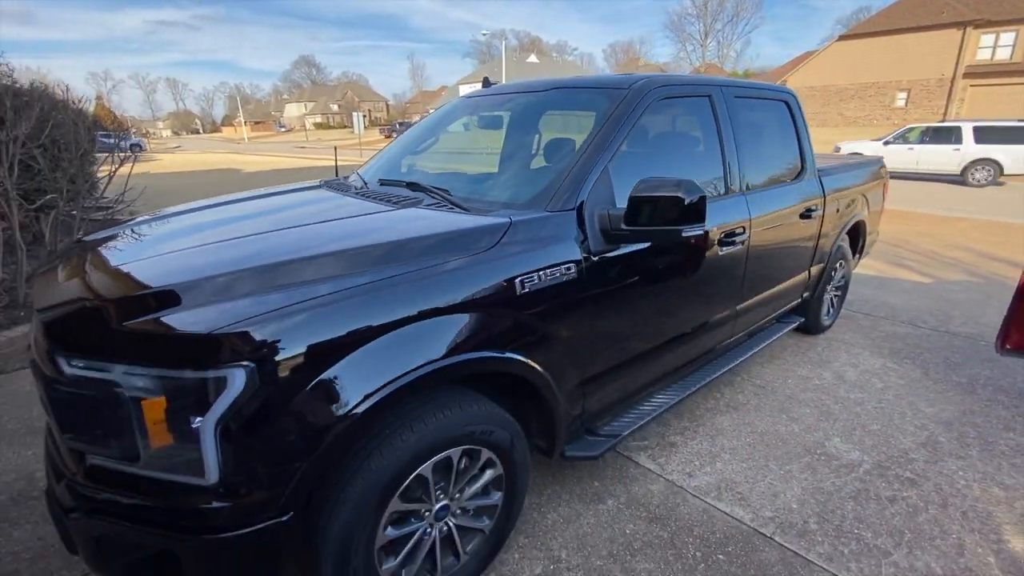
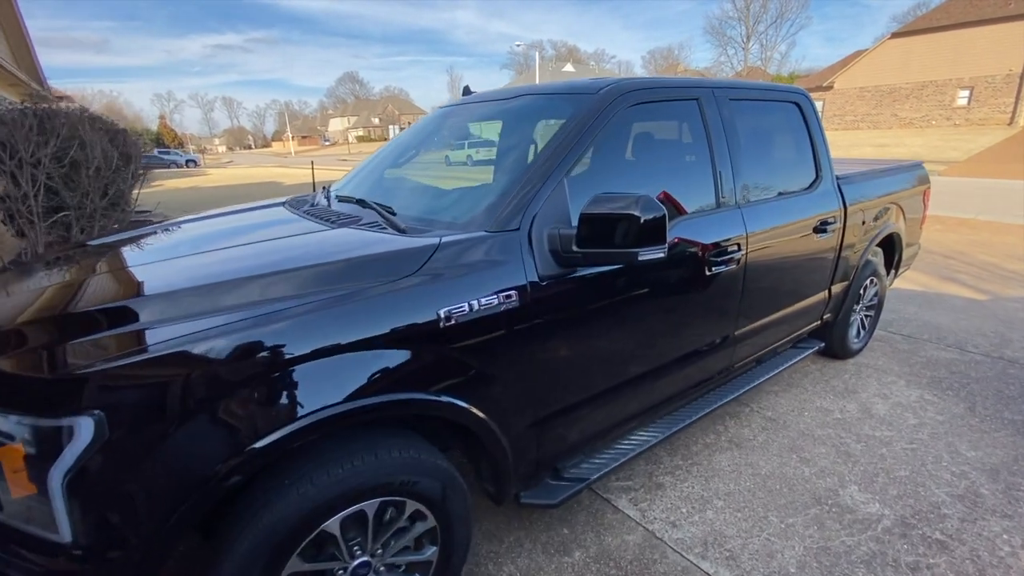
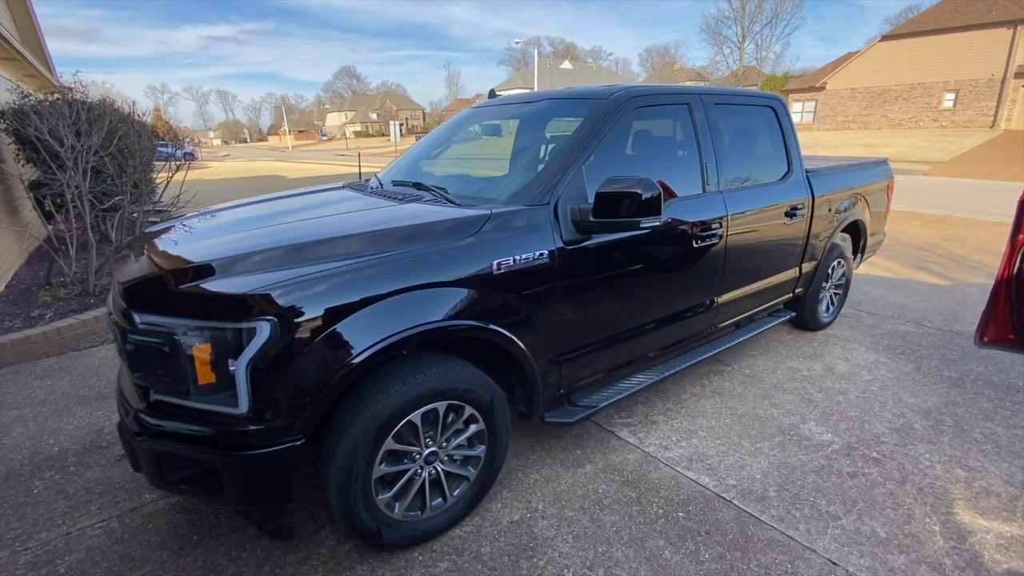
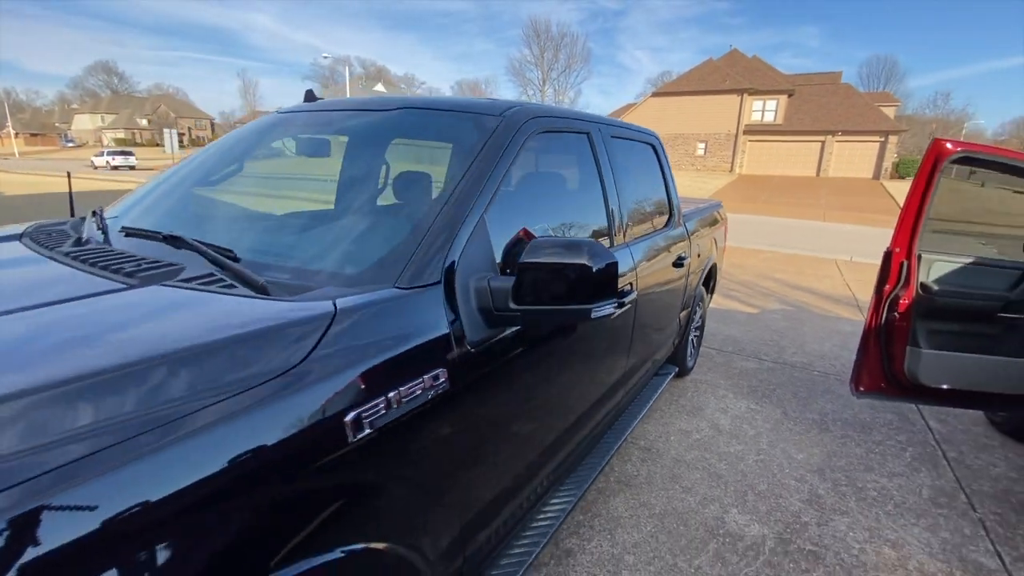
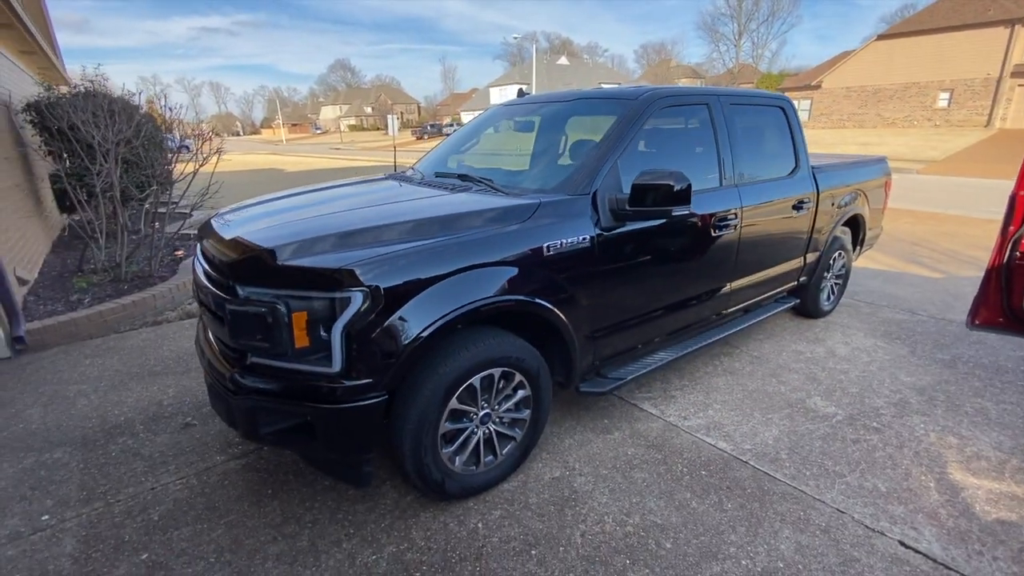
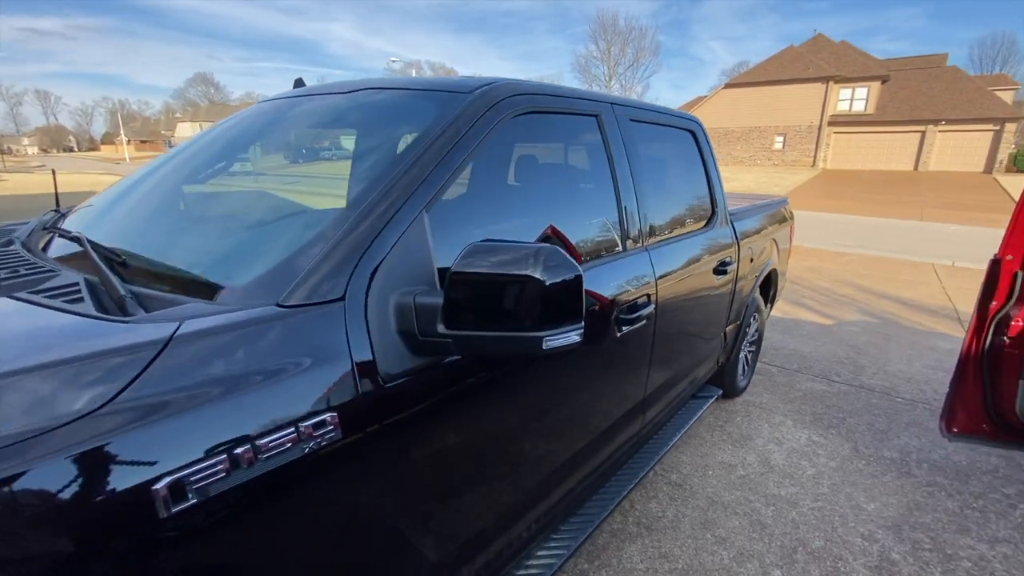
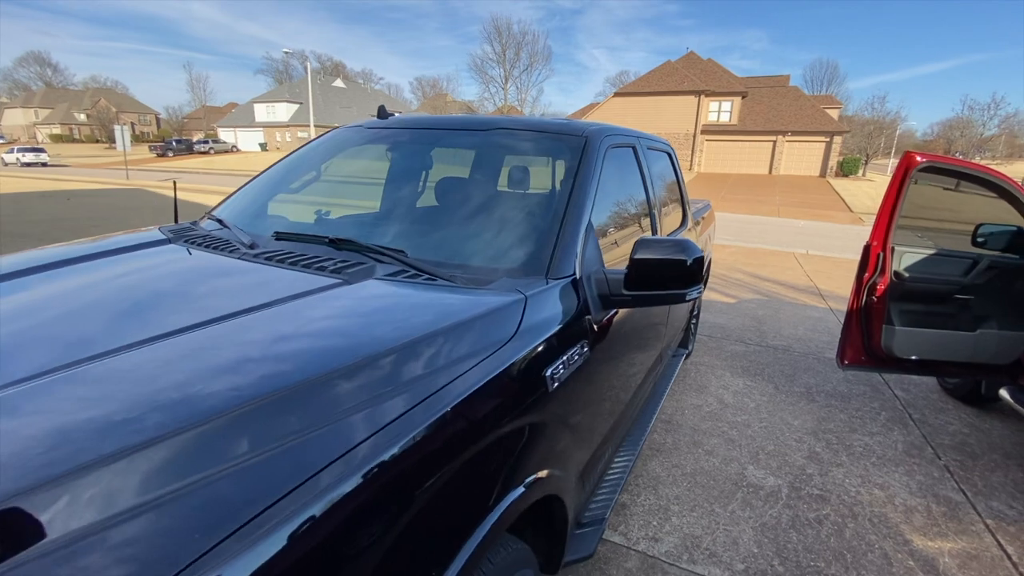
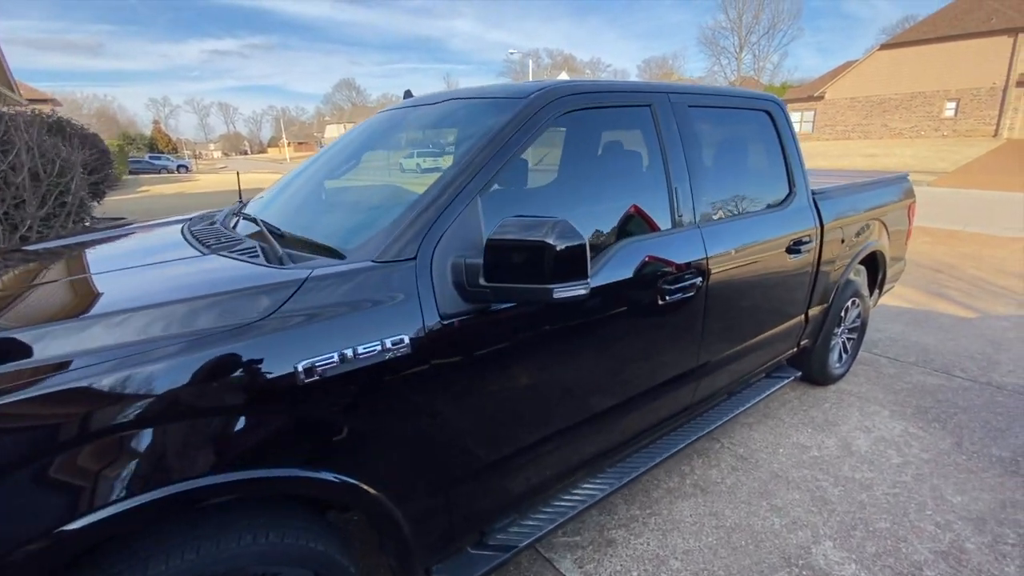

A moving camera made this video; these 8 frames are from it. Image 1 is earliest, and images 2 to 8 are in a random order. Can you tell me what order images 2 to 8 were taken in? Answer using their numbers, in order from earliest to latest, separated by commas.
5, 3, 2, 8, 6, 4, 7
